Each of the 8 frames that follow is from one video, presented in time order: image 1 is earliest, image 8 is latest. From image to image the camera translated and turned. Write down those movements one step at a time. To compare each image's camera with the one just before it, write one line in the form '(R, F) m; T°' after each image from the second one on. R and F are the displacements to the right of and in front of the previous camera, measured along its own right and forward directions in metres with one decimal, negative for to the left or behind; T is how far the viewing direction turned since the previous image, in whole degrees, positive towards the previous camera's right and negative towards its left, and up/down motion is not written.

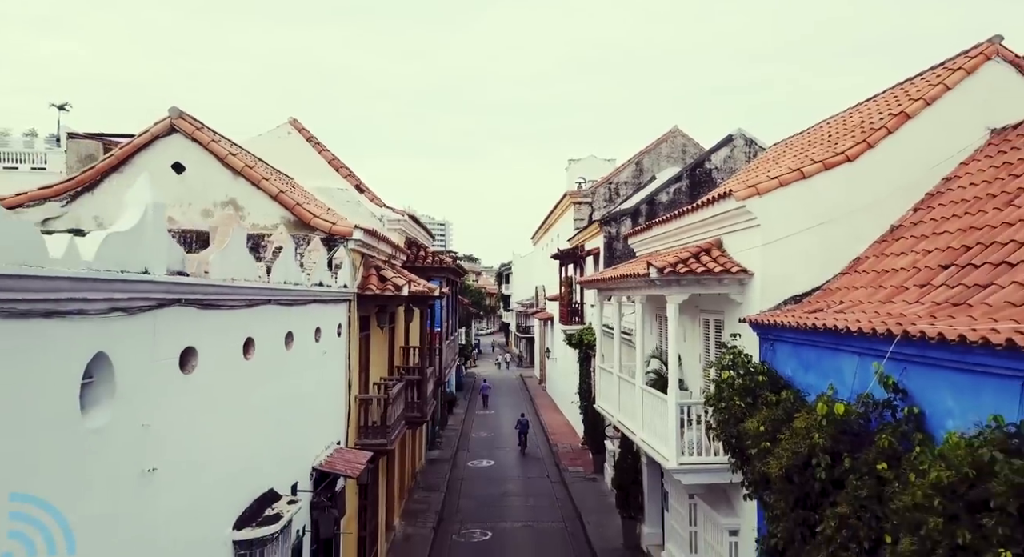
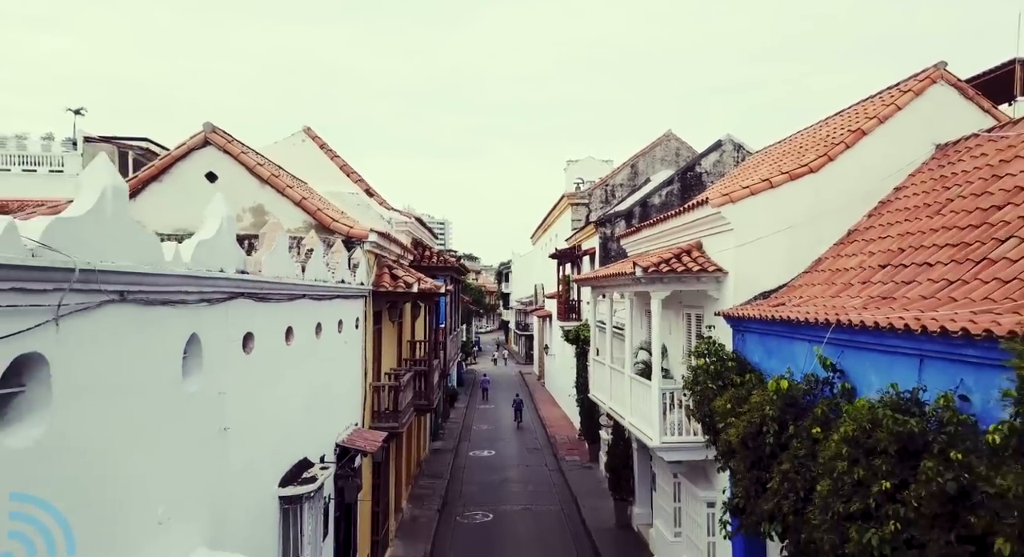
(0.0, -1.1) m; 0°
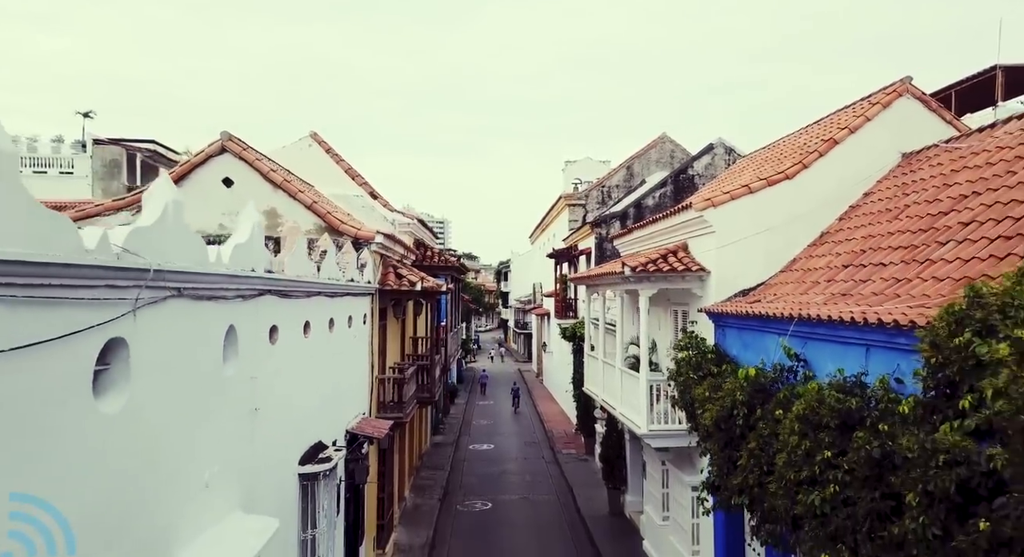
(0.0, -0.7) m; 0°
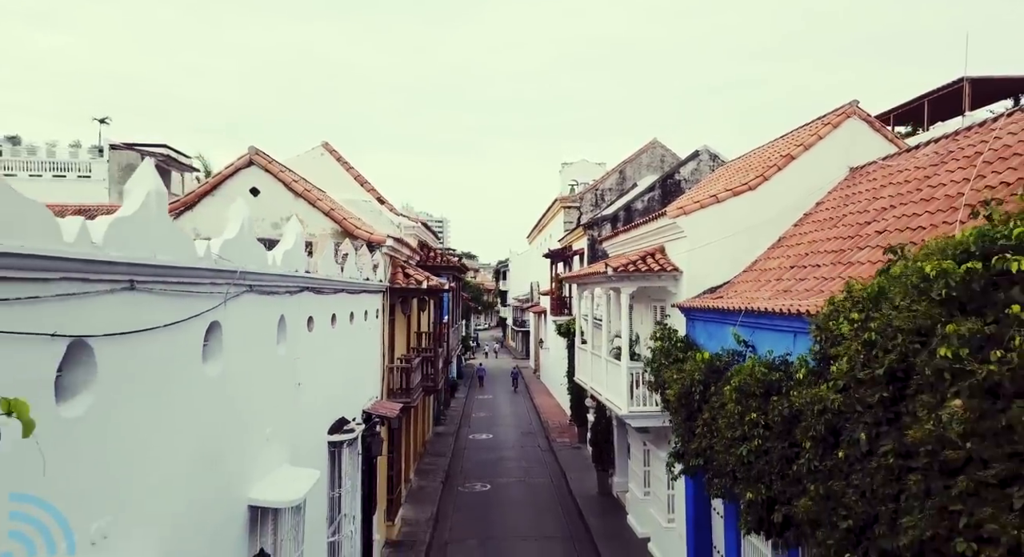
(+0.1, -1.4) m; 0°
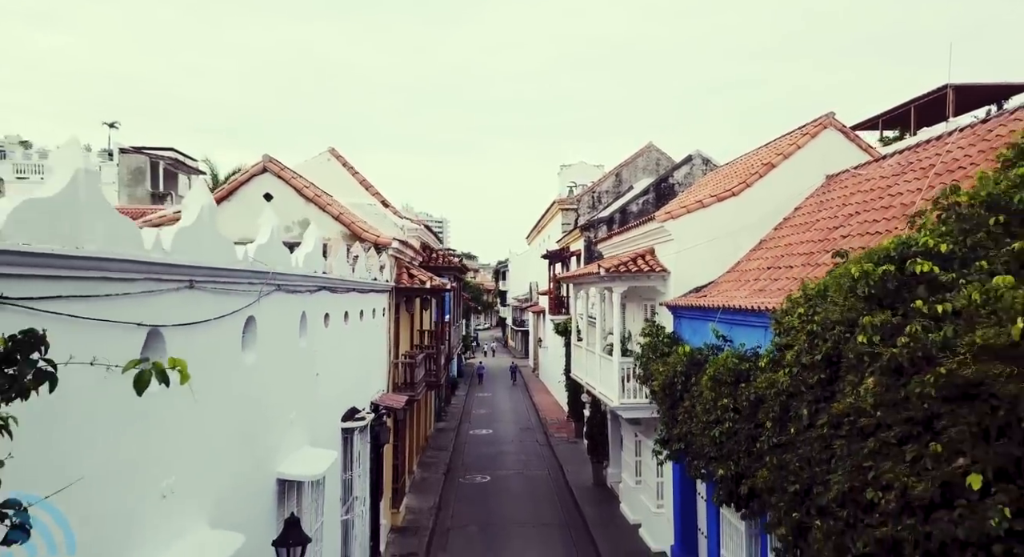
(0.0, -0.8) m; 0°
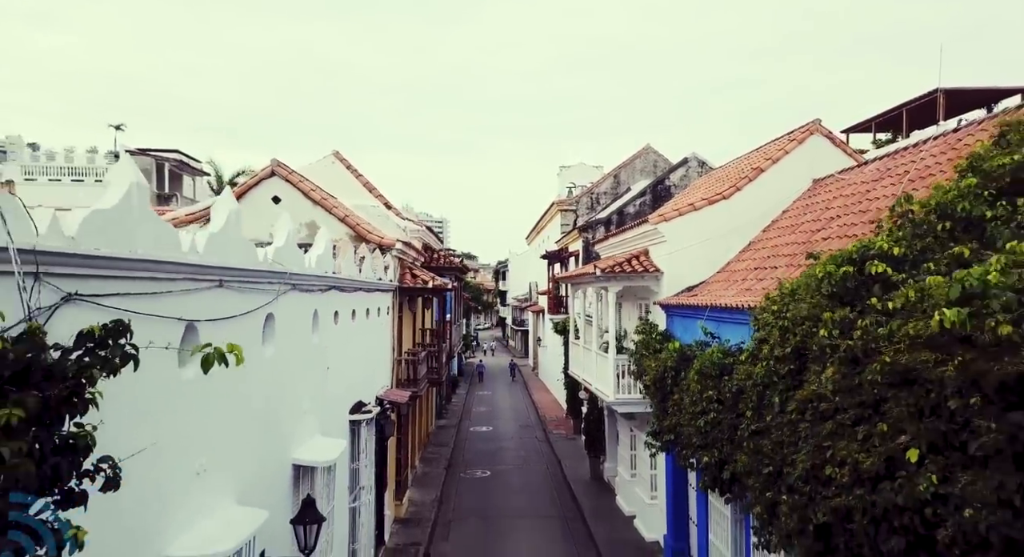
(0.0, -0.5) m; 0°
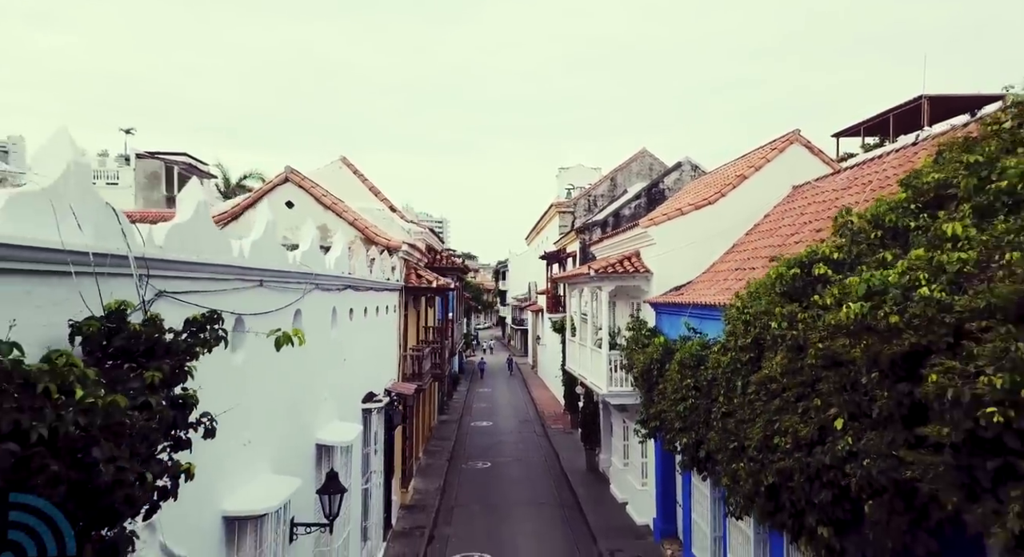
(0.0, -0.9) m; 0°
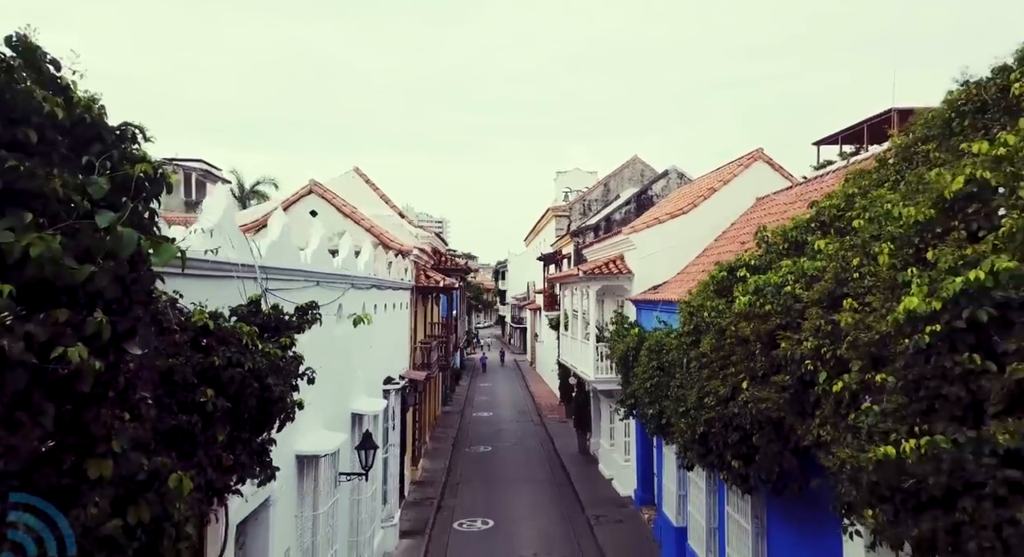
(0.0, -1.9) m; 0°
